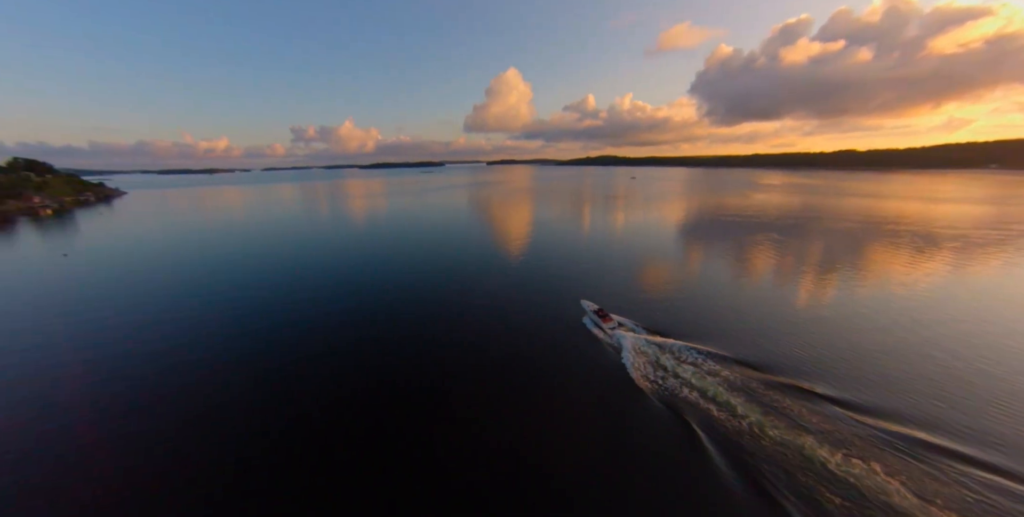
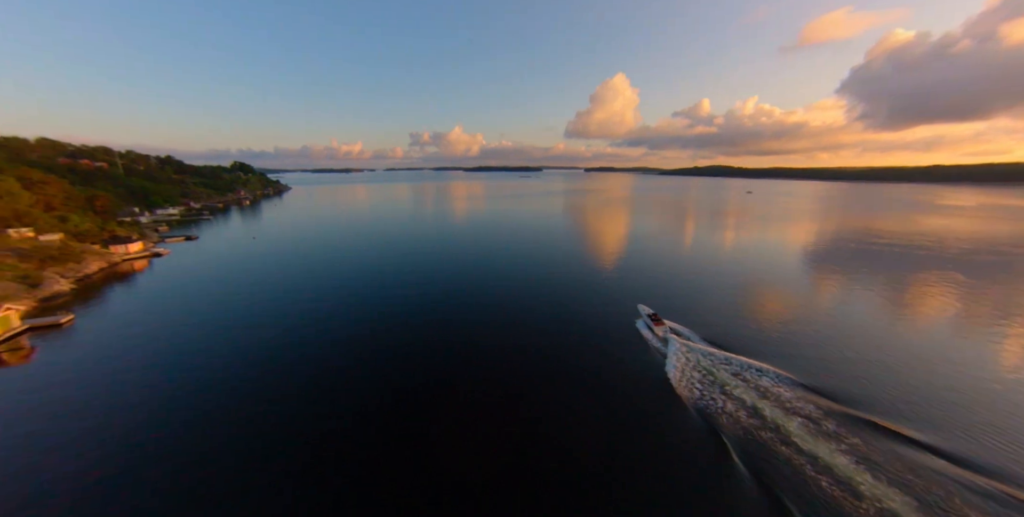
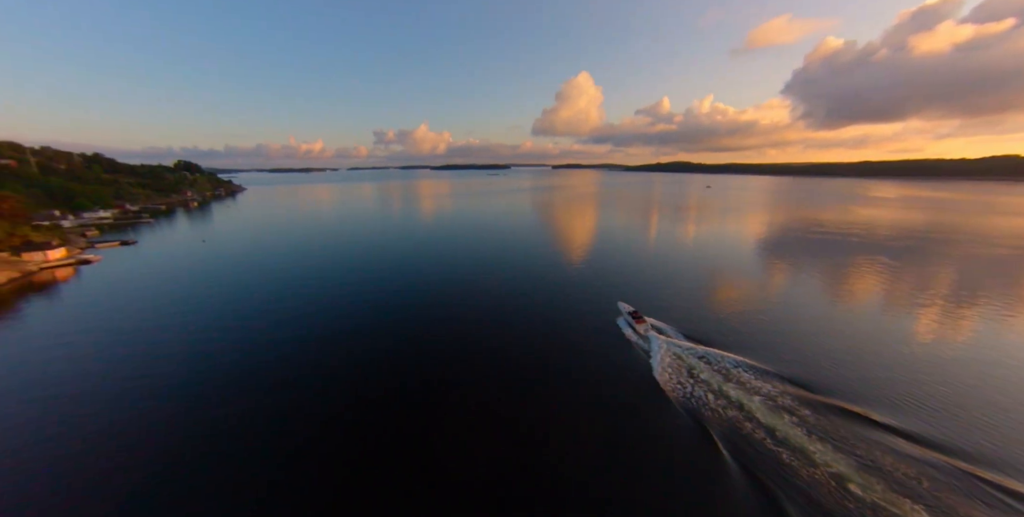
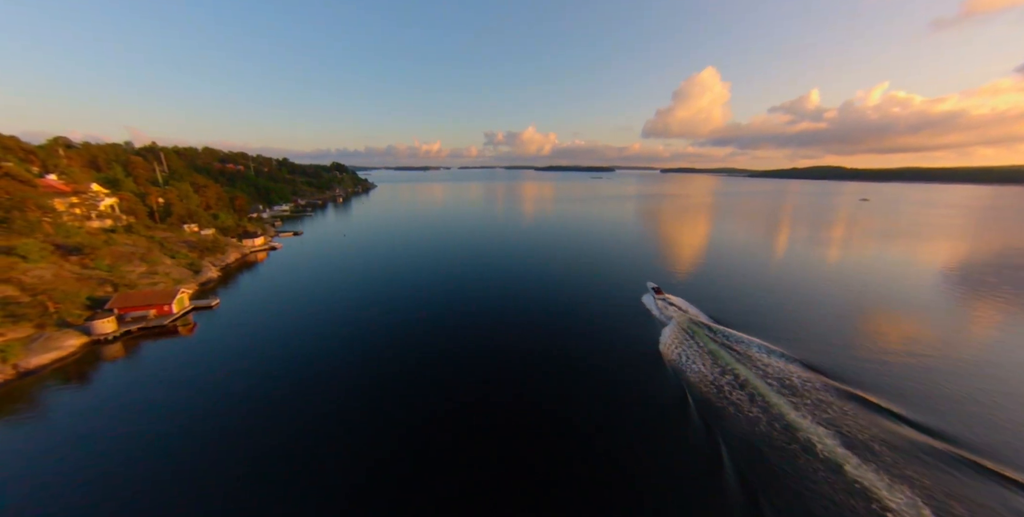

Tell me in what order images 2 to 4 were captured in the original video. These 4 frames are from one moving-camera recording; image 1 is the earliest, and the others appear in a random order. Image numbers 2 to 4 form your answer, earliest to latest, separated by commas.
3, 2, 4
